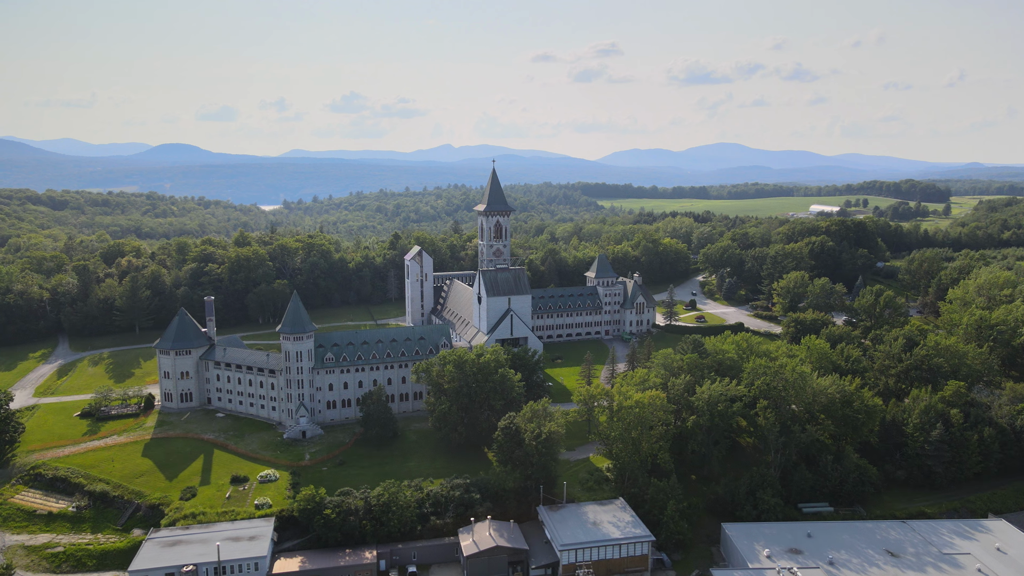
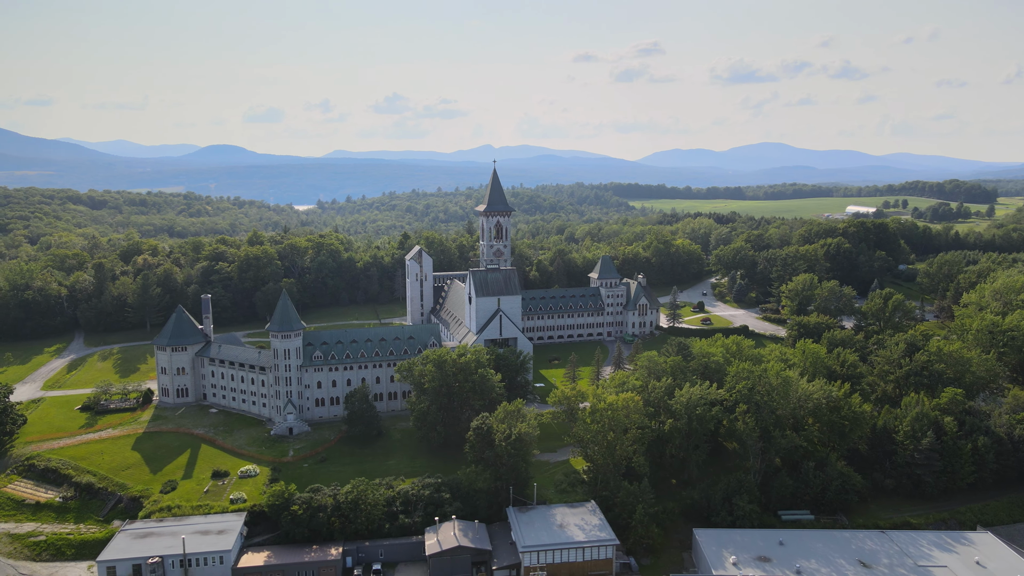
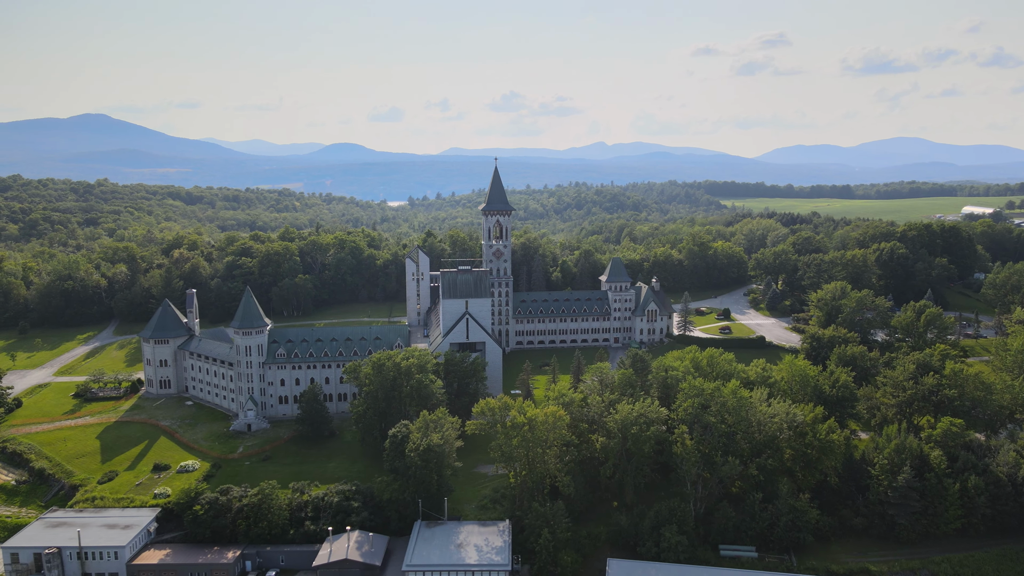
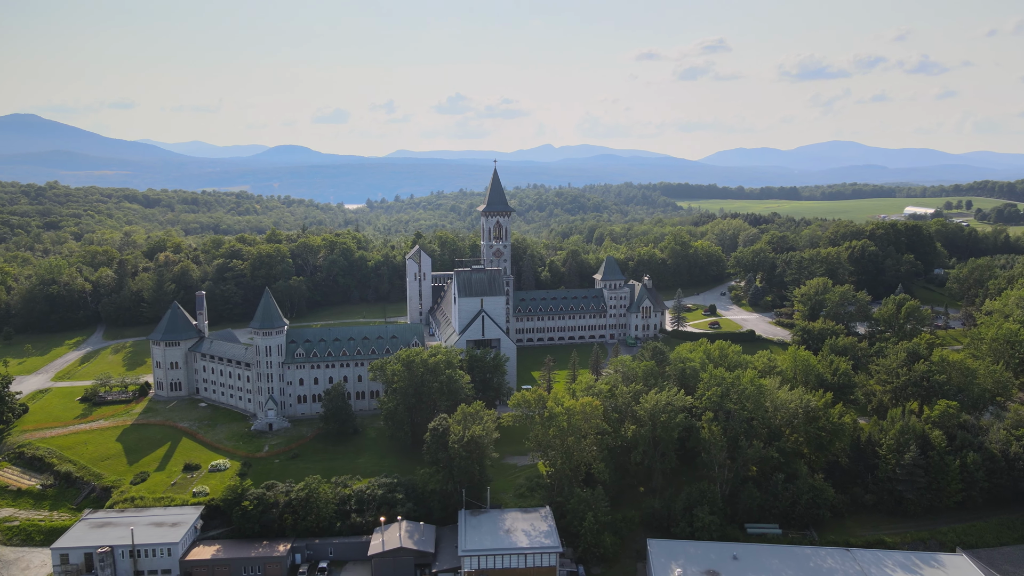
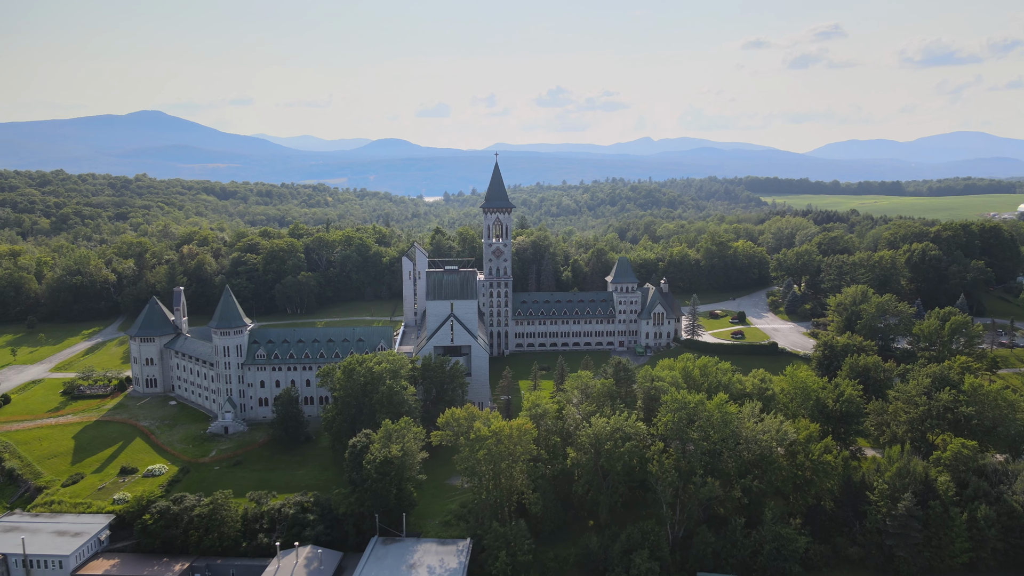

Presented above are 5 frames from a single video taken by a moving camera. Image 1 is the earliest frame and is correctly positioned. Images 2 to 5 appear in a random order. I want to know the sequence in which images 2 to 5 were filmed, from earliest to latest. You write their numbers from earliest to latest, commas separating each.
2, 4, 3, 5
